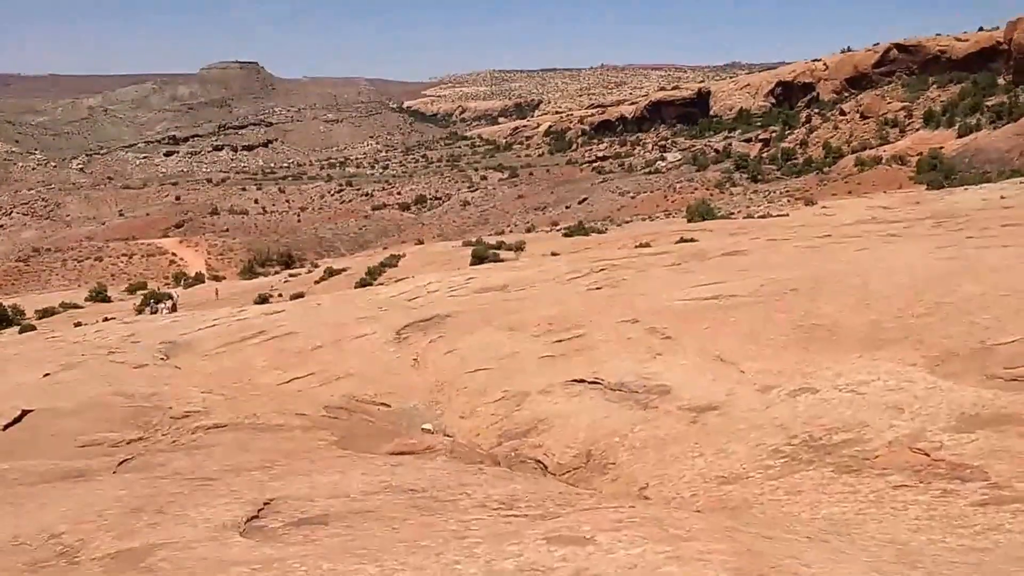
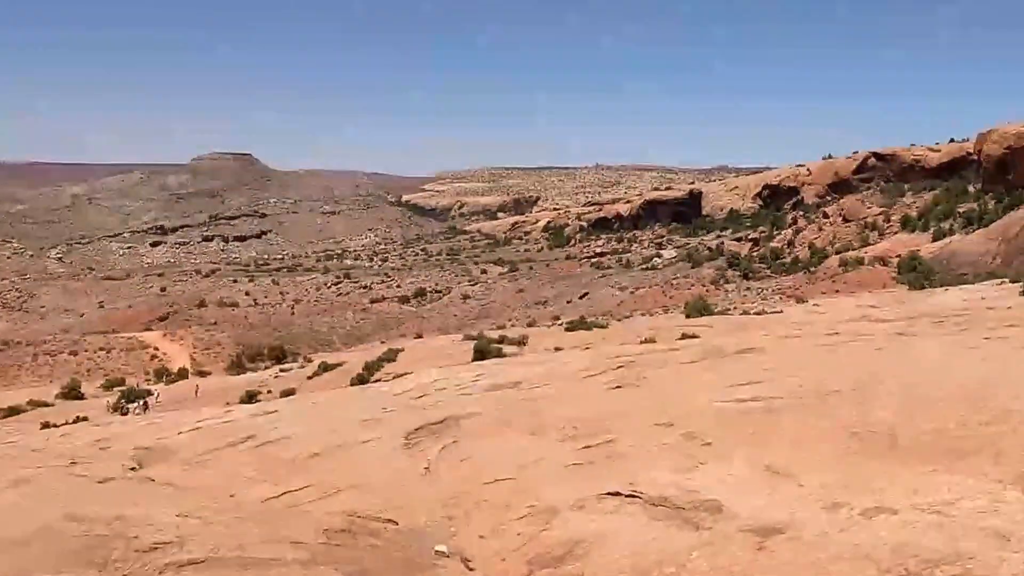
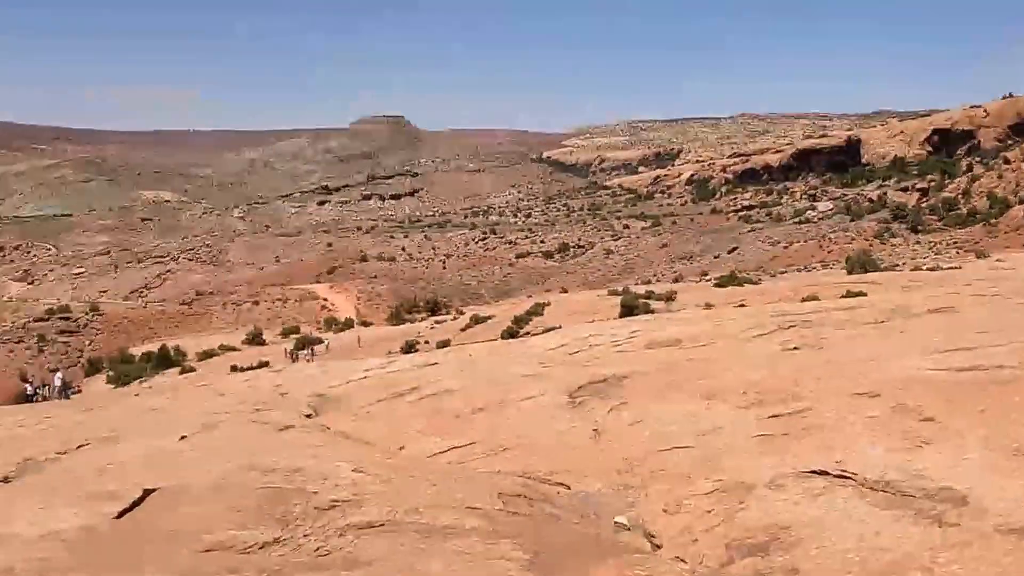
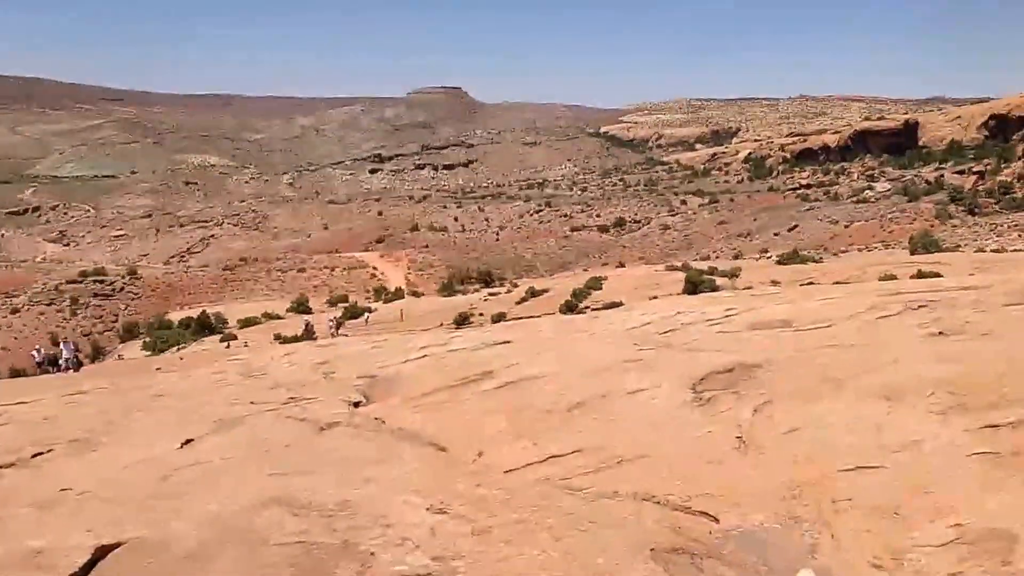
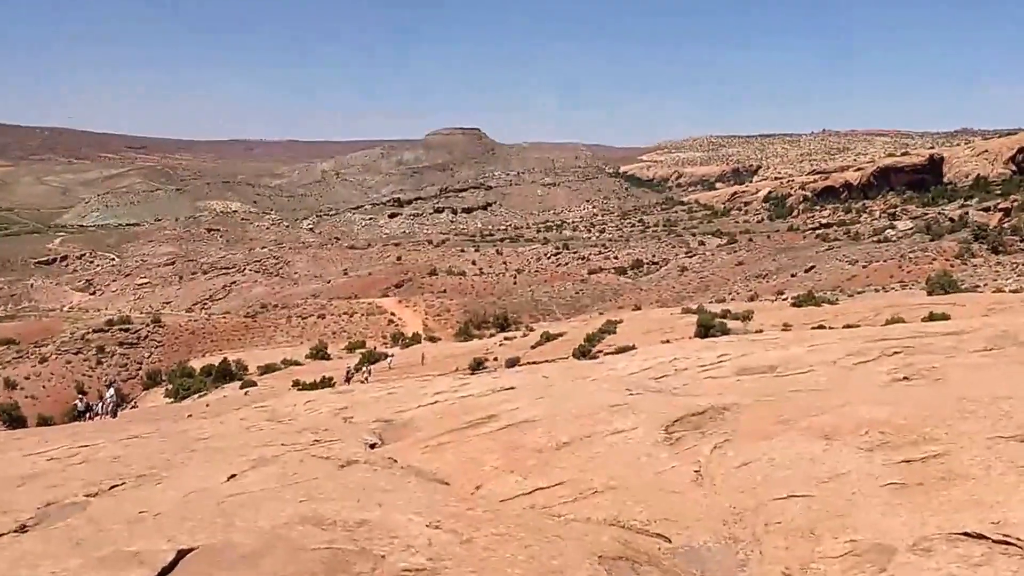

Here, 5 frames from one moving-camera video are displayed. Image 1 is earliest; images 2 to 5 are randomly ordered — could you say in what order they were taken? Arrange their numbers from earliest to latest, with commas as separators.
2, 3, 5, 4
